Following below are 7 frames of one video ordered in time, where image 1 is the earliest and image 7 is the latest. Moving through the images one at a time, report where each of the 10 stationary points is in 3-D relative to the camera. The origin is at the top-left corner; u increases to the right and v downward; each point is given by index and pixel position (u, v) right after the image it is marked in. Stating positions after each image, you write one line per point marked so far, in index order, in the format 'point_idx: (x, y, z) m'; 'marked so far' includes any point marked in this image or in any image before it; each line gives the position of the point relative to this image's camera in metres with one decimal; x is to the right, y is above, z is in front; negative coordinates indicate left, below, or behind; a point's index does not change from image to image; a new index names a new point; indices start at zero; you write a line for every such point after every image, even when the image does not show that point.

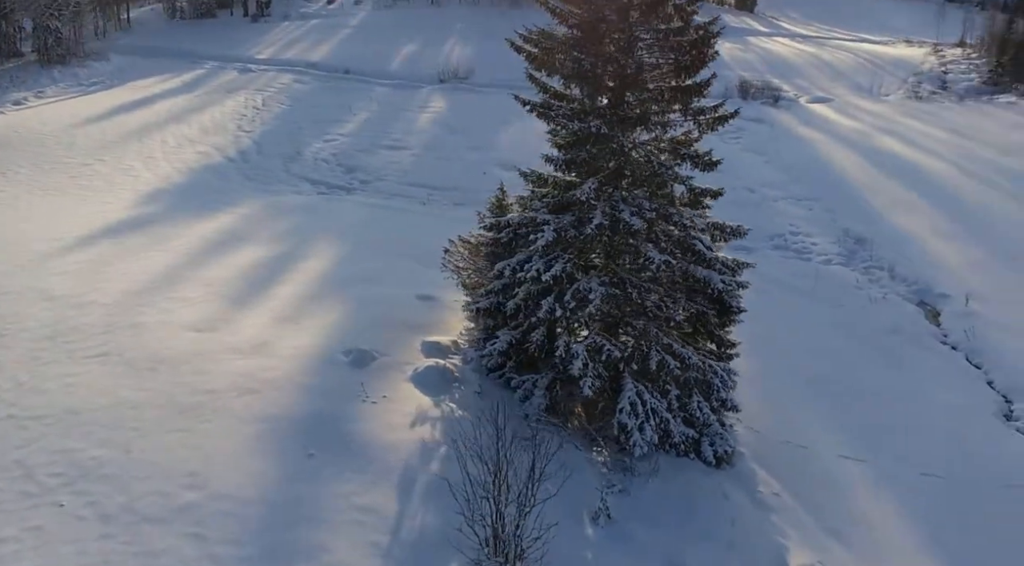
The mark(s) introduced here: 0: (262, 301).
0: (-3.0, -0.2, +11.2) m
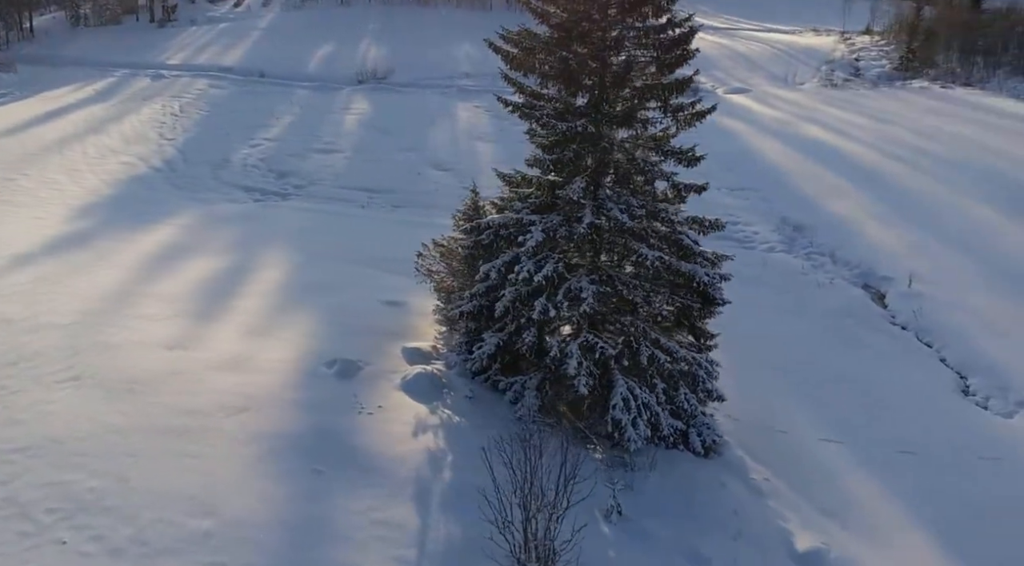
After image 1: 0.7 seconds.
0: (-3.3, -0.3, +10.9) m
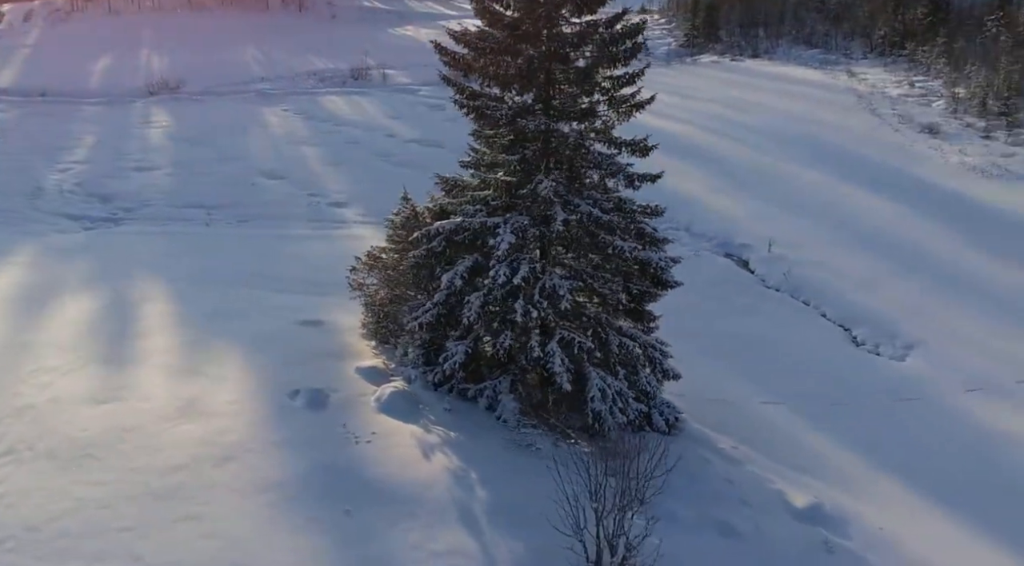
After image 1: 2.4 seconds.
0: (-3.9, -0.8, +9.9) m
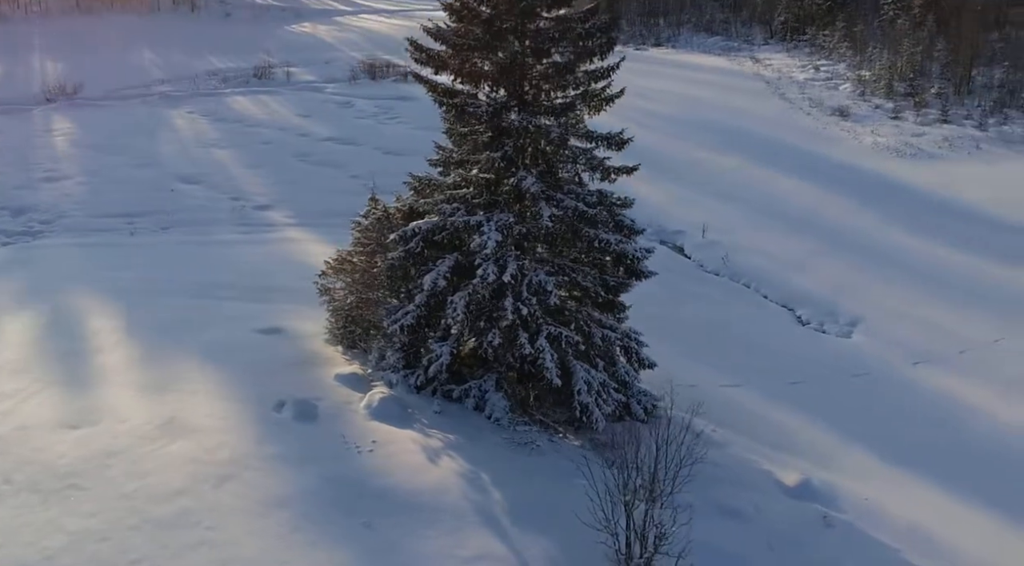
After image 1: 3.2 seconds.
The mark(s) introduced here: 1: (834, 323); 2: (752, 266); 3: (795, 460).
0: (-4.1, -0.9, +9.5) m
1: (+4.9, -0.6, +14.7) m
2: (+4.1, +0.3, +16.6) m
3: (+2.7, -1.7, +9.2) m
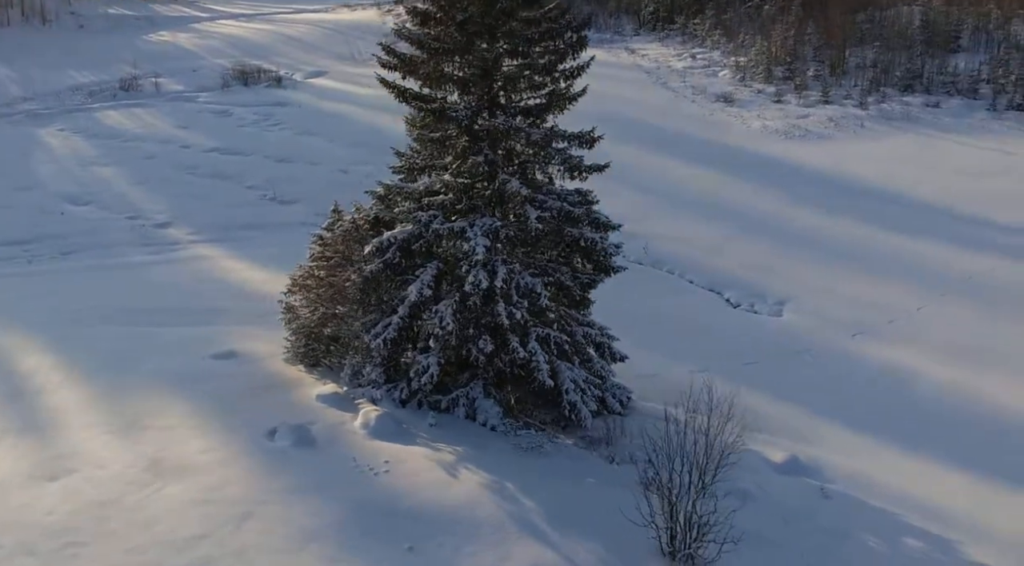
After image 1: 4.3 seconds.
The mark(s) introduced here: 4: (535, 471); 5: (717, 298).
0: (-4.3, -1.3, +8.8) m
1: (+4.0, -0.3, +15.2) m
2: (+2.8, +0.6, +17.0) m
3: (+2.6, -1.5, +9.5) m
4: (+0.2, -1.4, +7.4) m
5: (+3.2, -0.2, +15.2) m
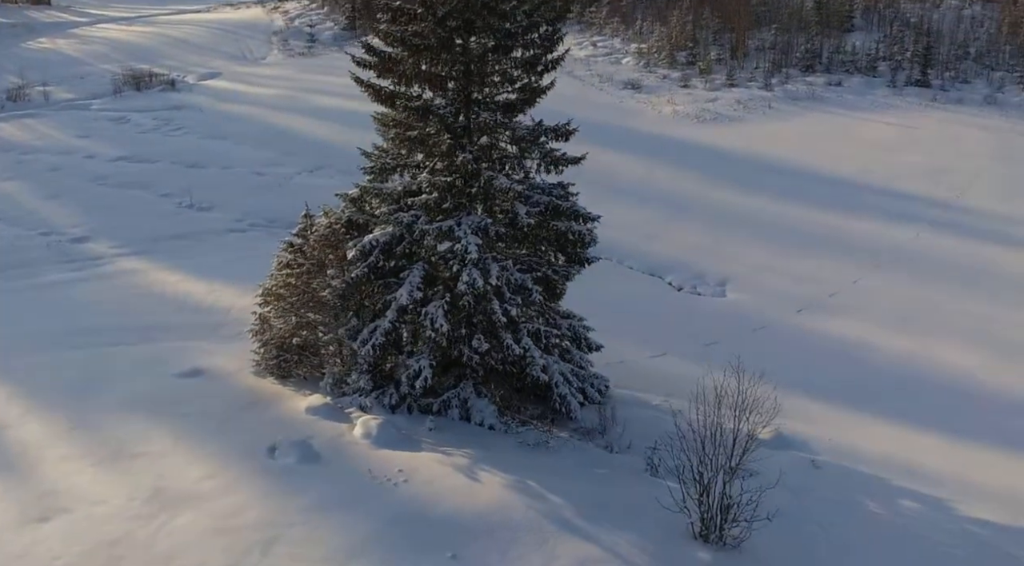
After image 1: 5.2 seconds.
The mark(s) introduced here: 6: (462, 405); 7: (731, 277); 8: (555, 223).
0: (-4.3, -1.5, +8.4) m
1: (+3.2, 0.0, +15.5) m
2: (+1.8, +0.8, +17.2) m
3: (+2.5, -1.4, +9.7) m
4: (+0.3, -1.4, +7.4) m
5: (+2.4, 0.0, +15.5) m
6: (-0.4, -1.1, +8.7) m
7: (+3.6, +0.1, +15.8) m
8: (+0.4, +0.5, +8.6) m
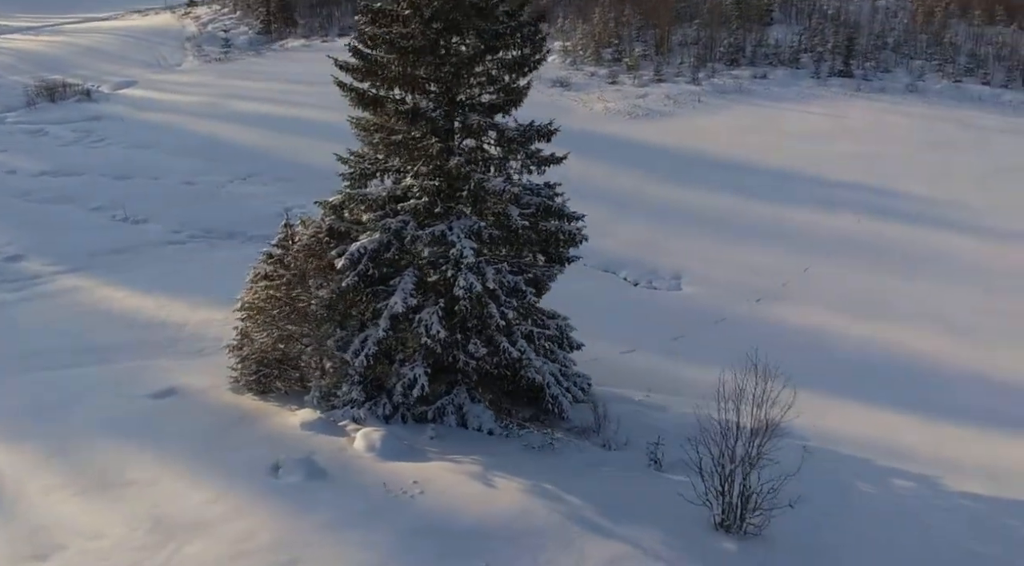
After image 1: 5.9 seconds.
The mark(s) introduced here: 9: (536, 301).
0: (-4.3, -1.7, +8.0) m
1: (+2.5, +0.1, +15.7) m
2: (+1.0, +0.8, +17.3) m
3: (+2.3, -1.3, +9.9) m
4: (+0.3, -1.4, +7.4) m
5: (+1.8, +0.1, +15.6) m
6: (-0.5, -1.2, +8.7) m
7: (+2.9, +0.2, +16.1) m
8: (+0.3, +0.5, +8.6) m
9: (+0.2, -0.2, +9.0) m
